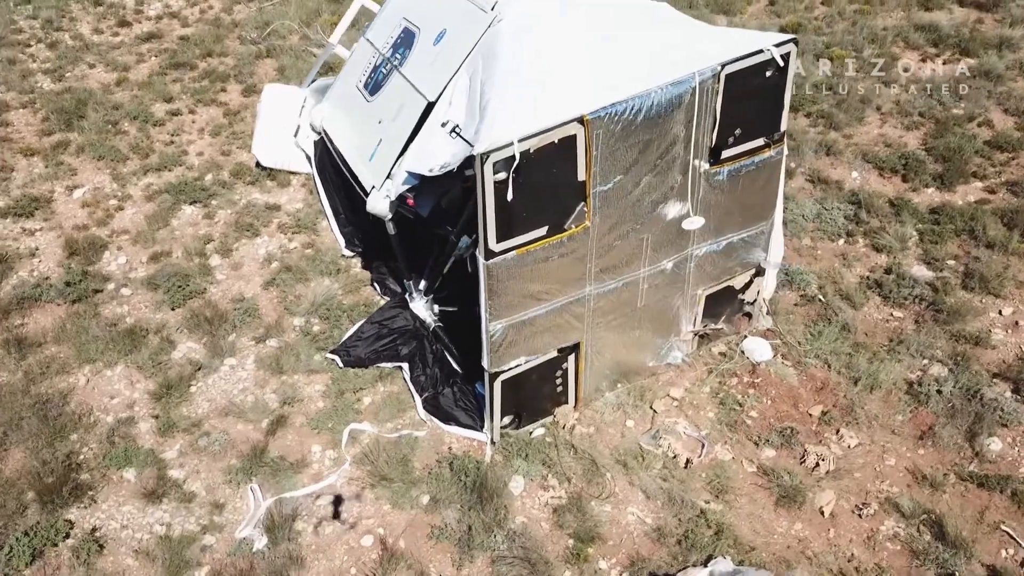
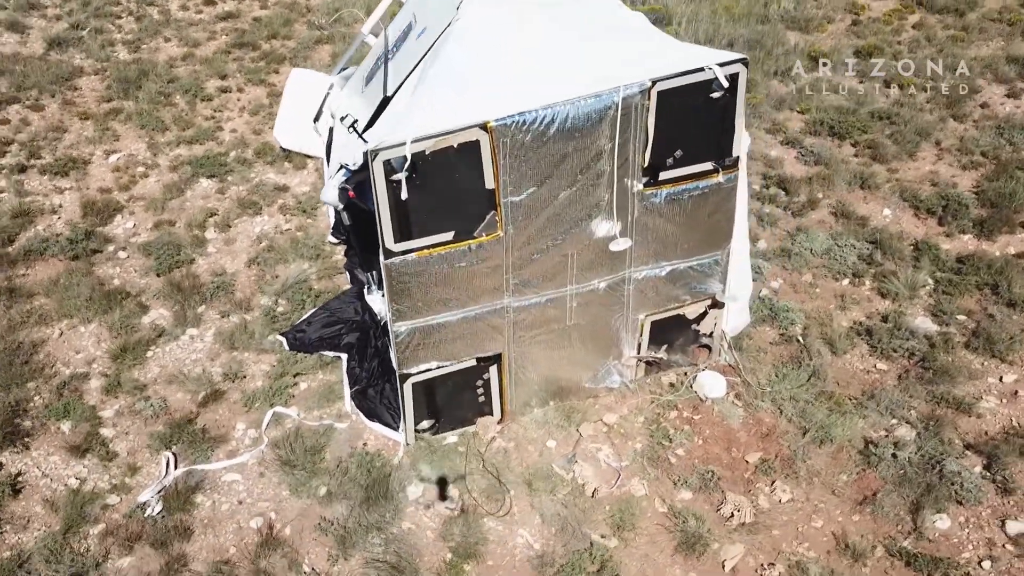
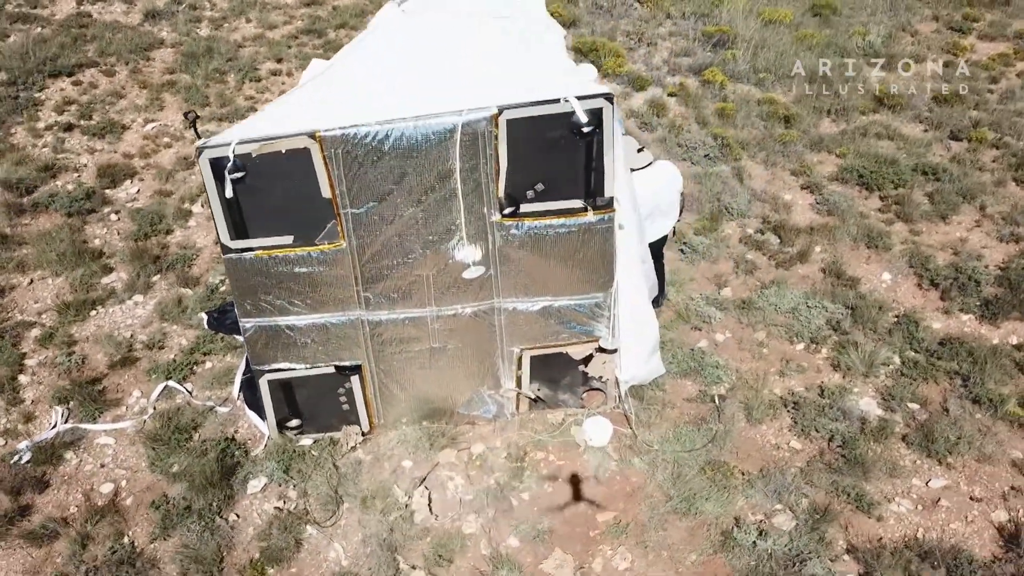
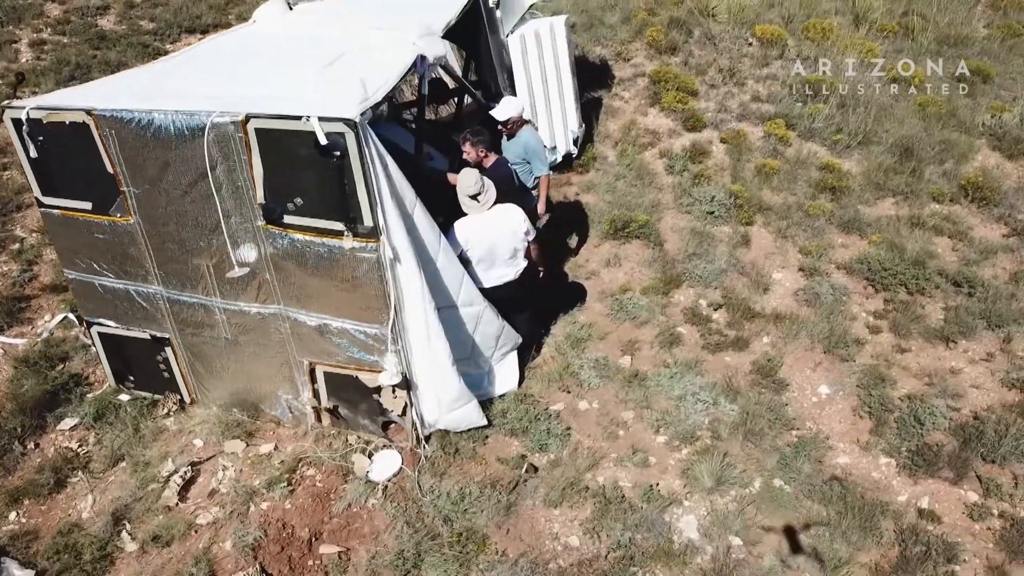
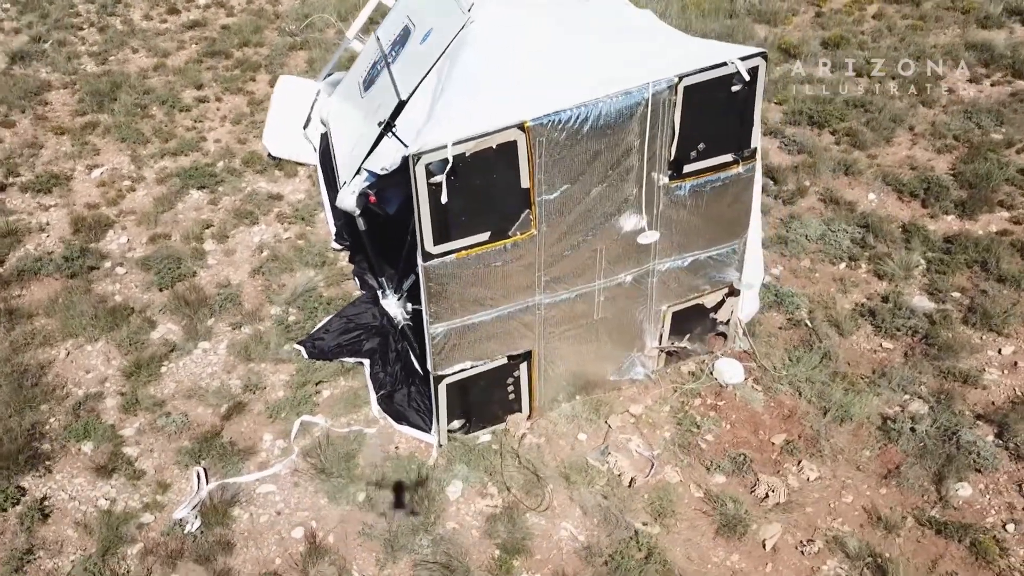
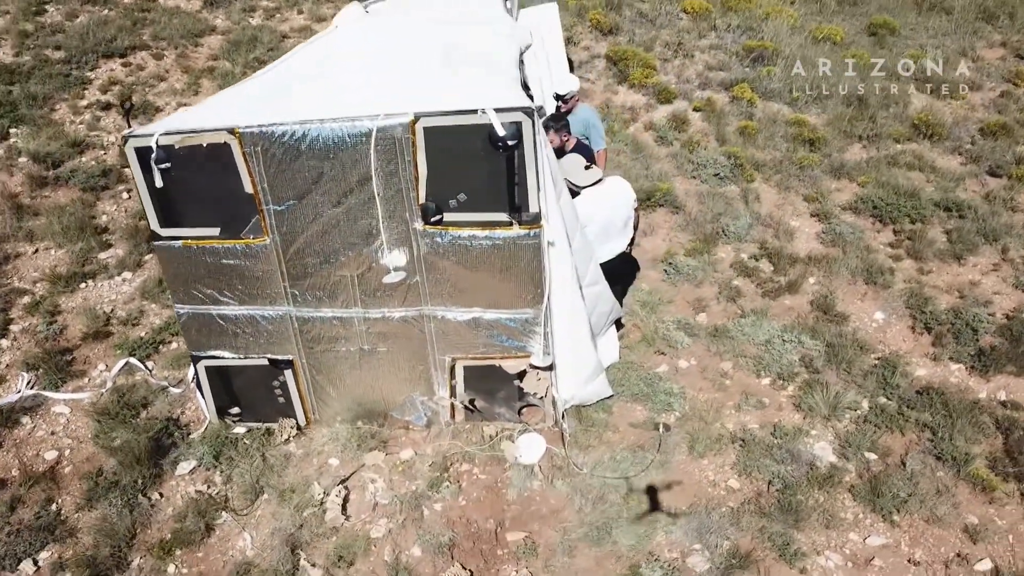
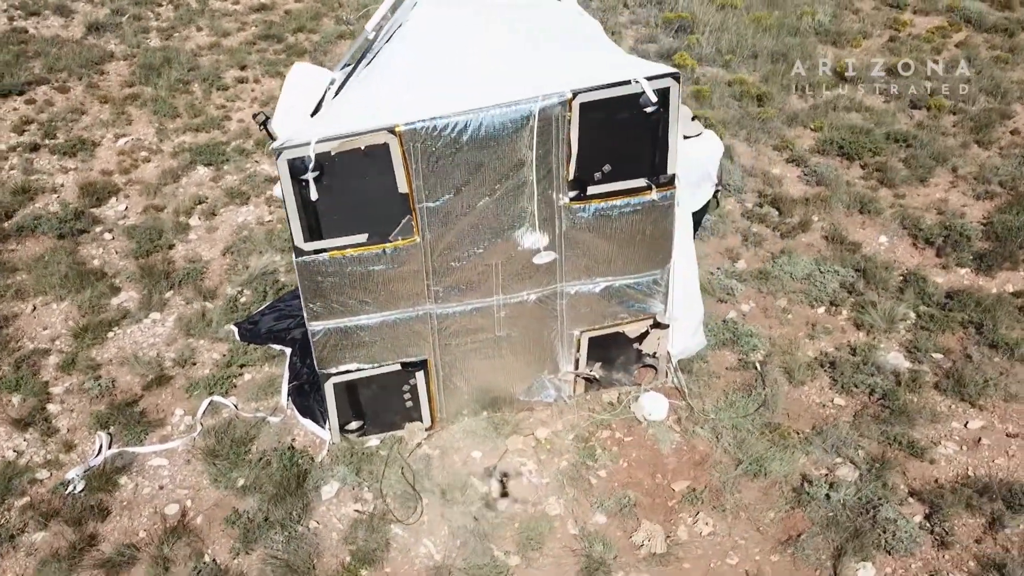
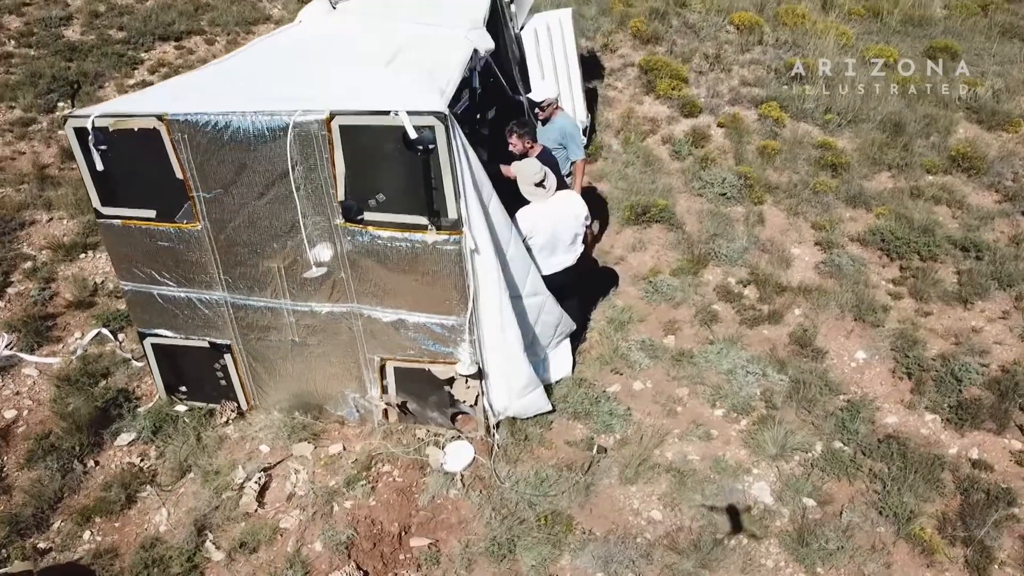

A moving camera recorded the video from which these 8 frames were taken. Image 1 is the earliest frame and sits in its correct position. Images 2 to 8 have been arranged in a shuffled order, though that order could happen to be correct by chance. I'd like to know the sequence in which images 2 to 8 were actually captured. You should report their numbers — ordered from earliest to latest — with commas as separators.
5, 2, 7, 3, 6, 8, 4
